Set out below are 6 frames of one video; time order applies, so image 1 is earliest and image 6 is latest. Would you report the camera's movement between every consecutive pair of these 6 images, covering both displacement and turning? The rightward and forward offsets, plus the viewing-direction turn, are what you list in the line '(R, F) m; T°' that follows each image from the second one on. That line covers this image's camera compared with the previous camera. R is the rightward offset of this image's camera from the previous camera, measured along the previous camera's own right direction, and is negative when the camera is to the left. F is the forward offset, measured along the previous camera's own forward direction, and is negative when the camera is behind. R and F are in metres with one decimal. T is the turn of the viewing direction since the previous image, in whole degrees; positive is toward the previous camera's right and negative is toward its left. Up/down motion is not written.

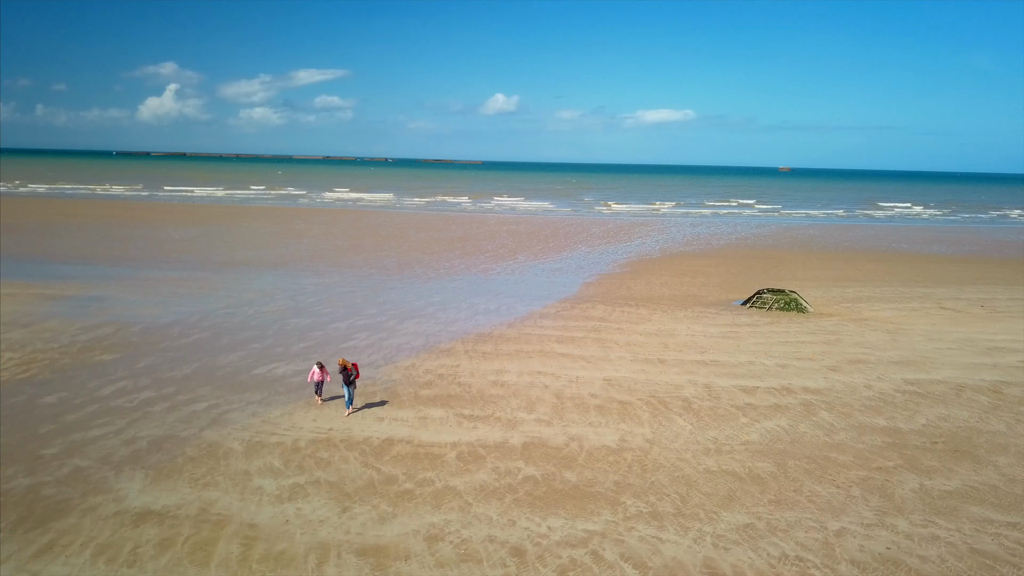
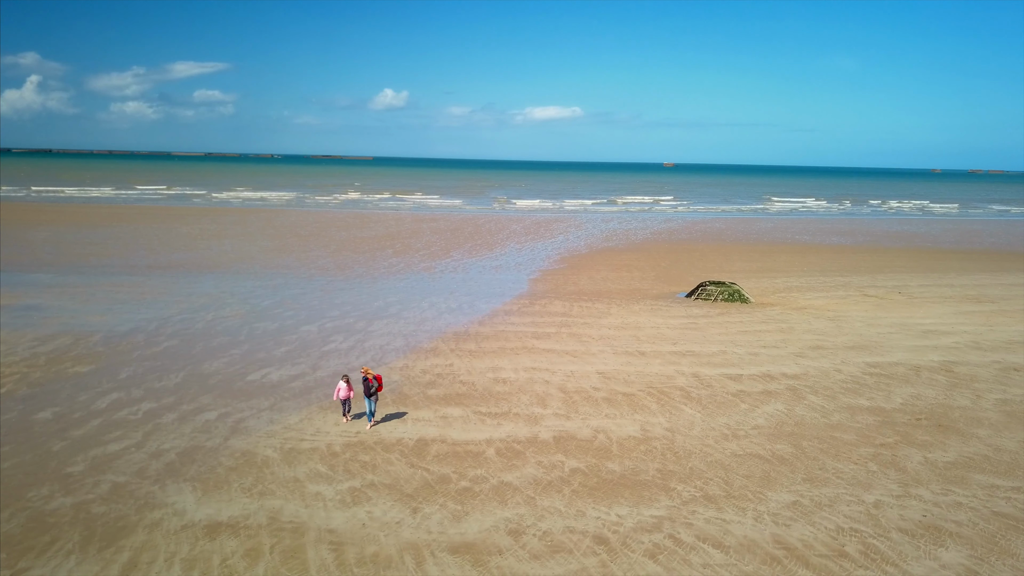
(-1.4, -0.1) m; +7°
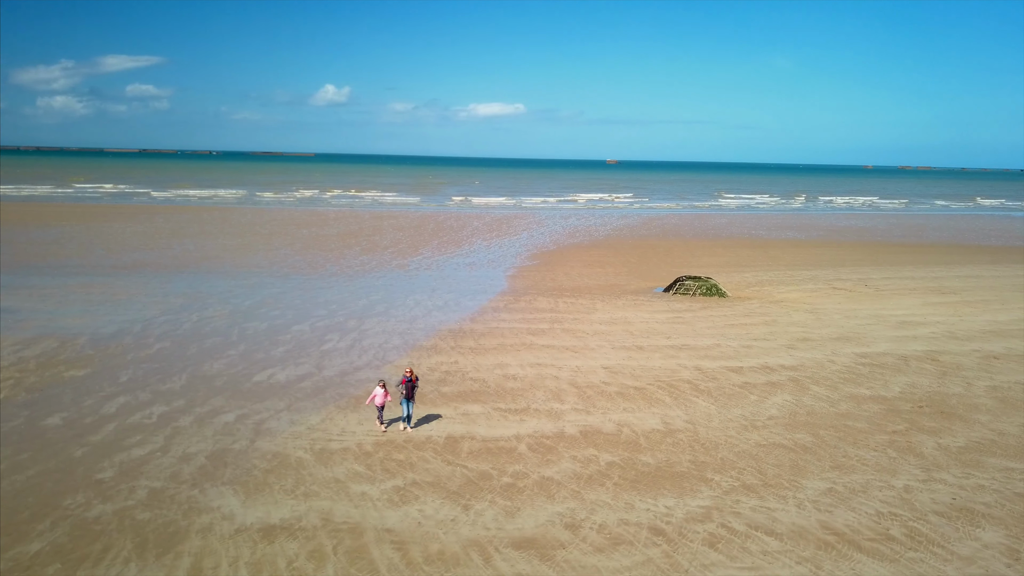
(-0.9, 0.0) m; +4°
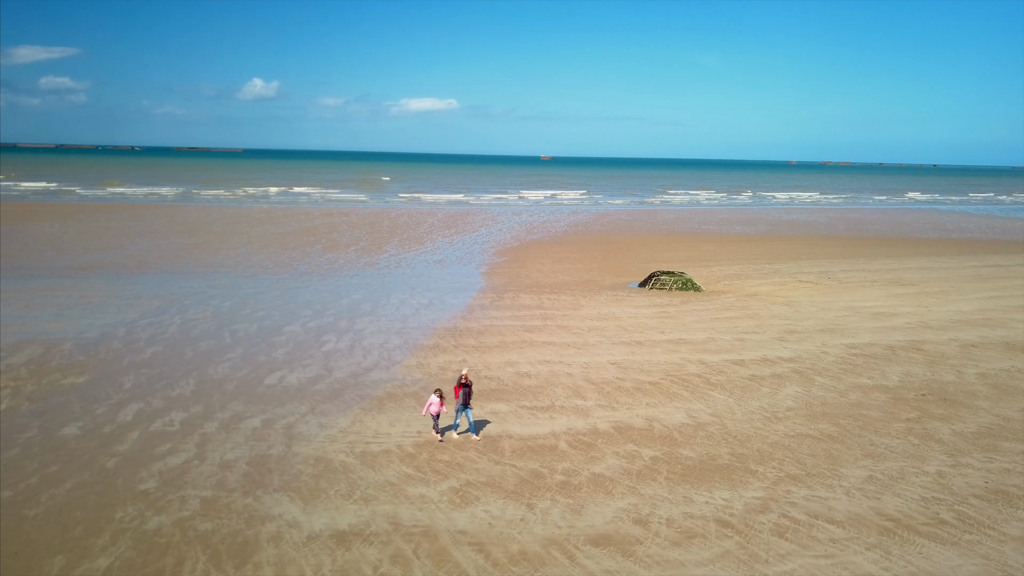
(-1.0, 0.0) m; +4°
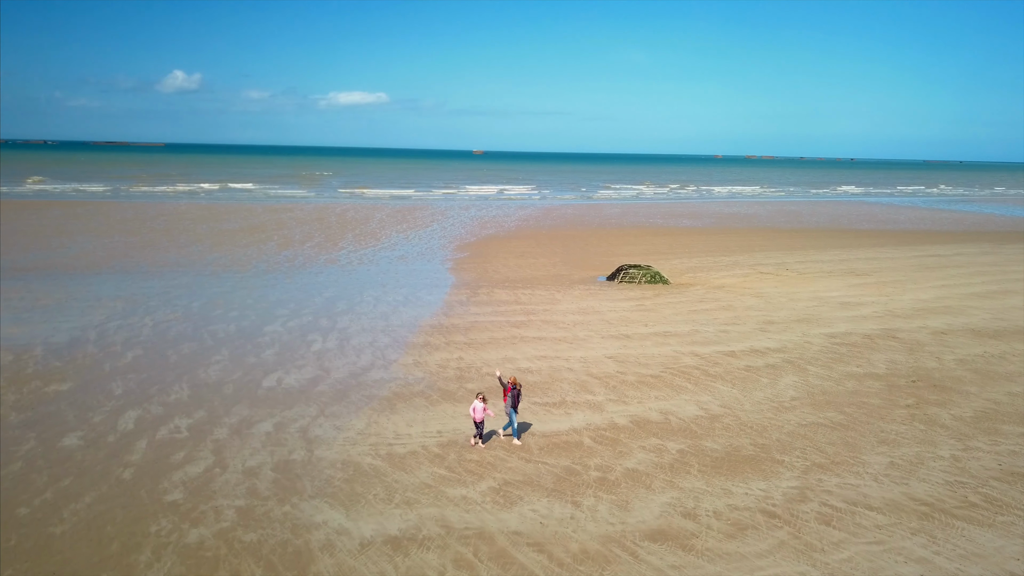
(-0.9, +0.1) m; +5°
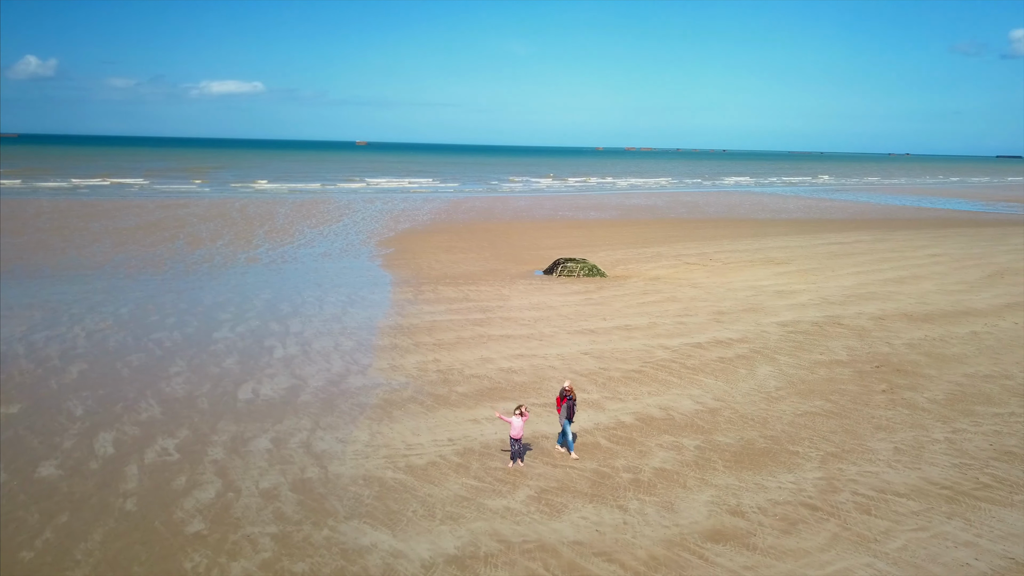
(-1.2, +0.3) m; +8°
